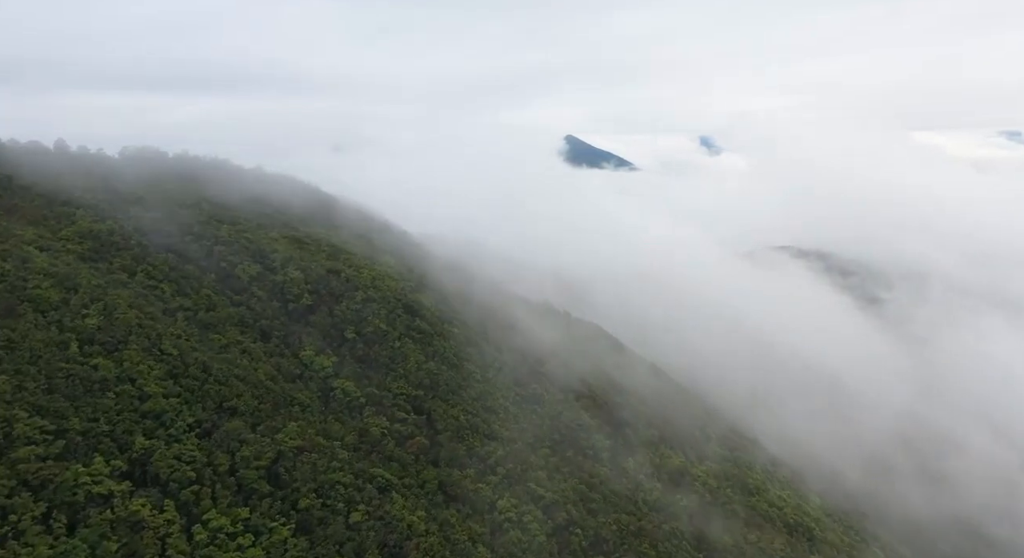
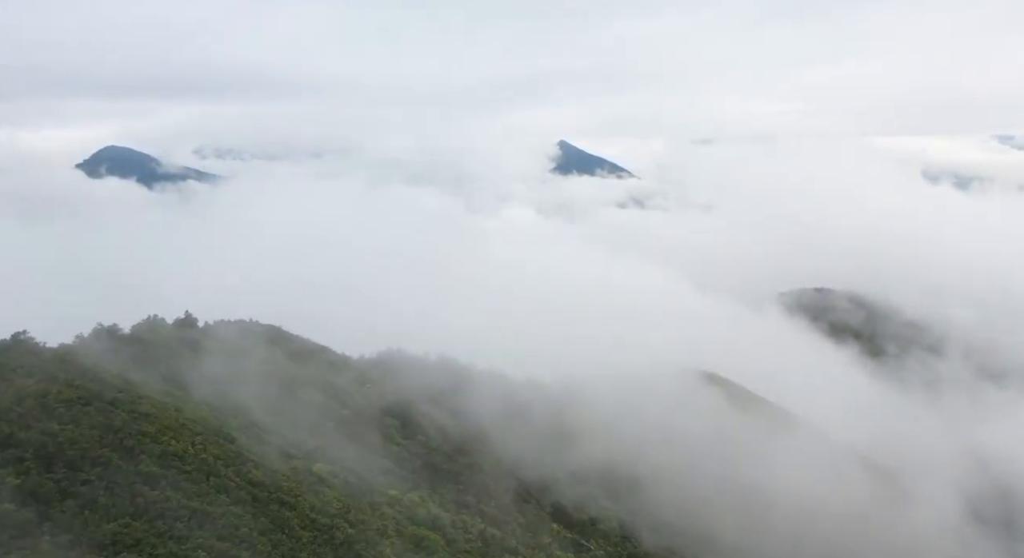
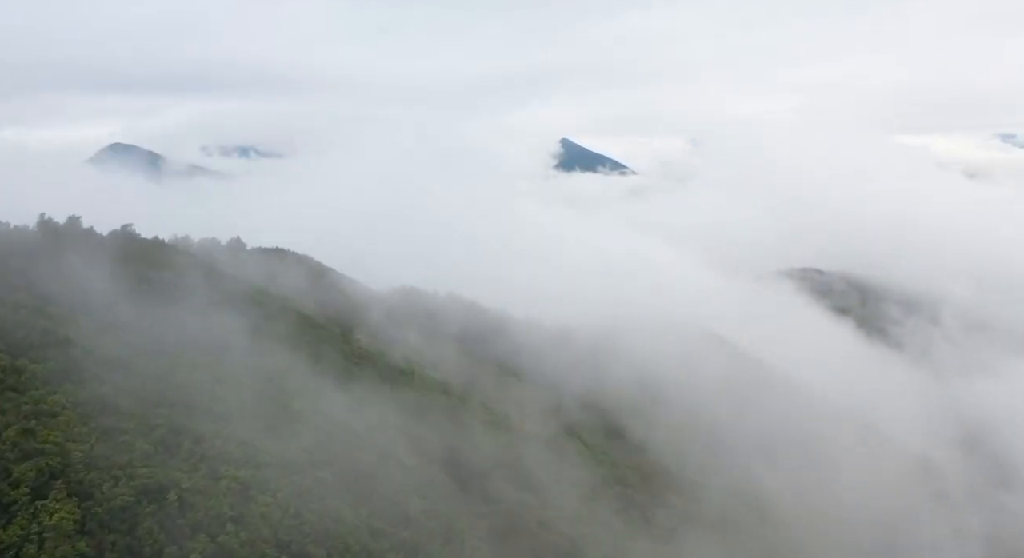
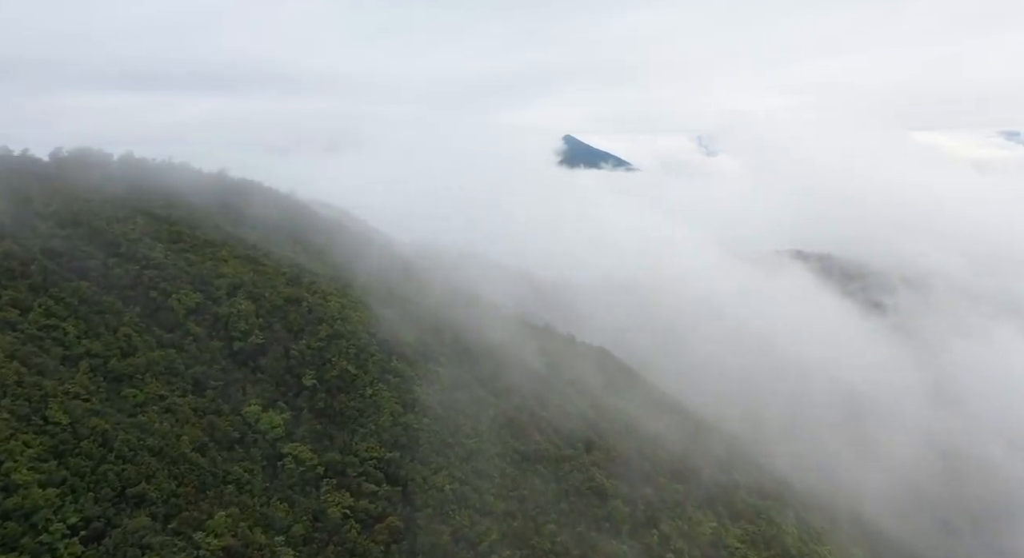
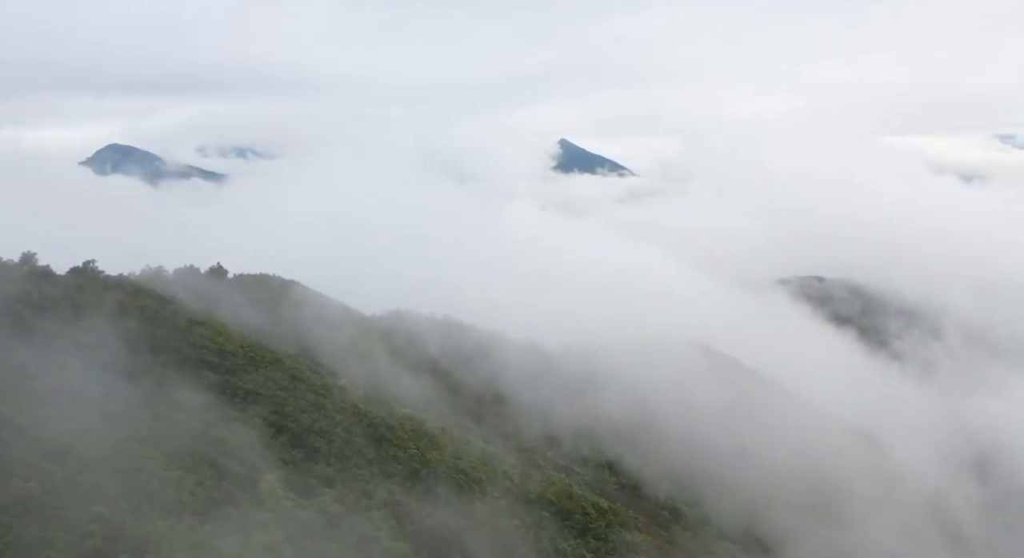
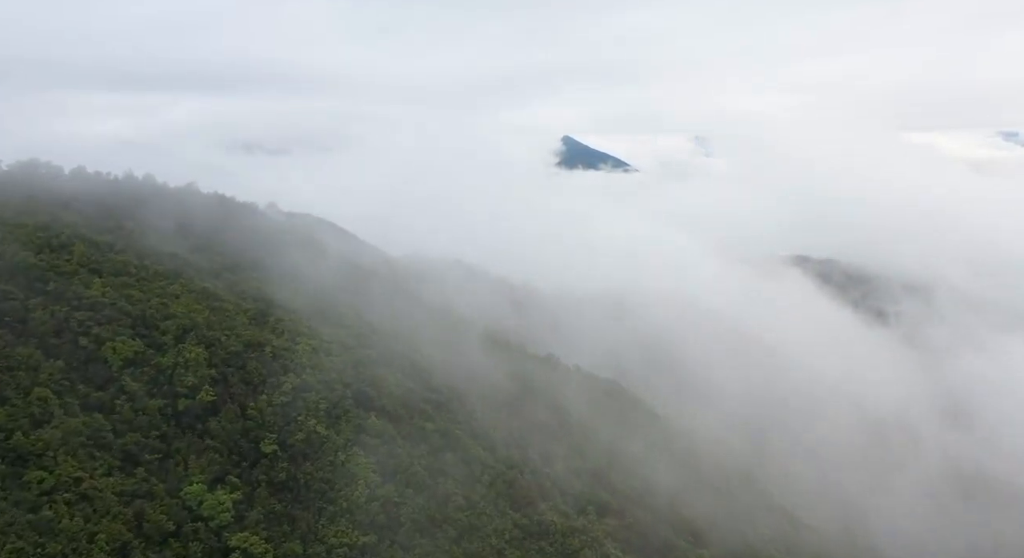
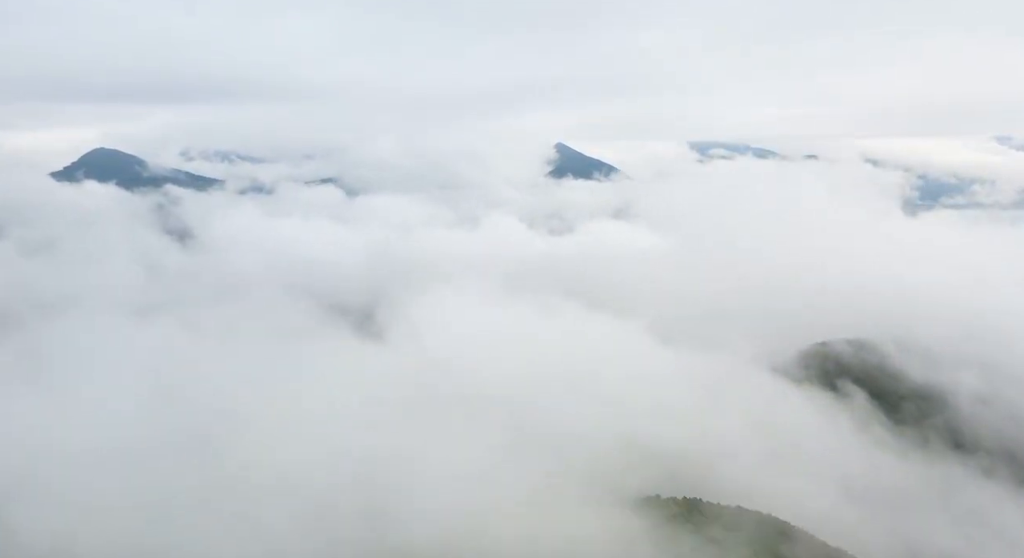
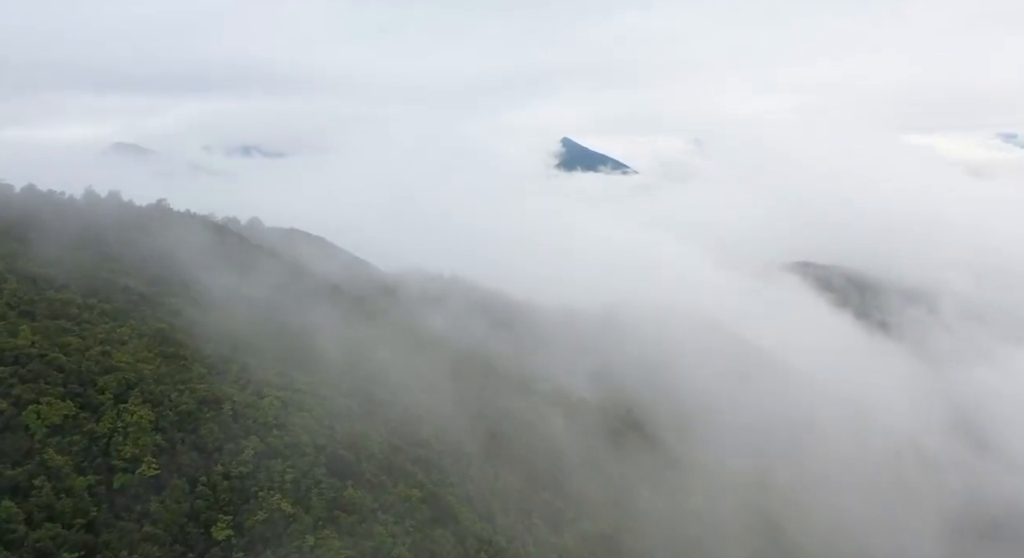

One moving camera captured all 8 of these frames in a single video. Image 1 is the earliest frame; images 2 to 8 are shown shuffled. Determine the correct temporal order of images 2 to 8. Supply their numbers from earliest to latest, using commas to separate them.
4, 6, 8, 3, 5, 2, 7
